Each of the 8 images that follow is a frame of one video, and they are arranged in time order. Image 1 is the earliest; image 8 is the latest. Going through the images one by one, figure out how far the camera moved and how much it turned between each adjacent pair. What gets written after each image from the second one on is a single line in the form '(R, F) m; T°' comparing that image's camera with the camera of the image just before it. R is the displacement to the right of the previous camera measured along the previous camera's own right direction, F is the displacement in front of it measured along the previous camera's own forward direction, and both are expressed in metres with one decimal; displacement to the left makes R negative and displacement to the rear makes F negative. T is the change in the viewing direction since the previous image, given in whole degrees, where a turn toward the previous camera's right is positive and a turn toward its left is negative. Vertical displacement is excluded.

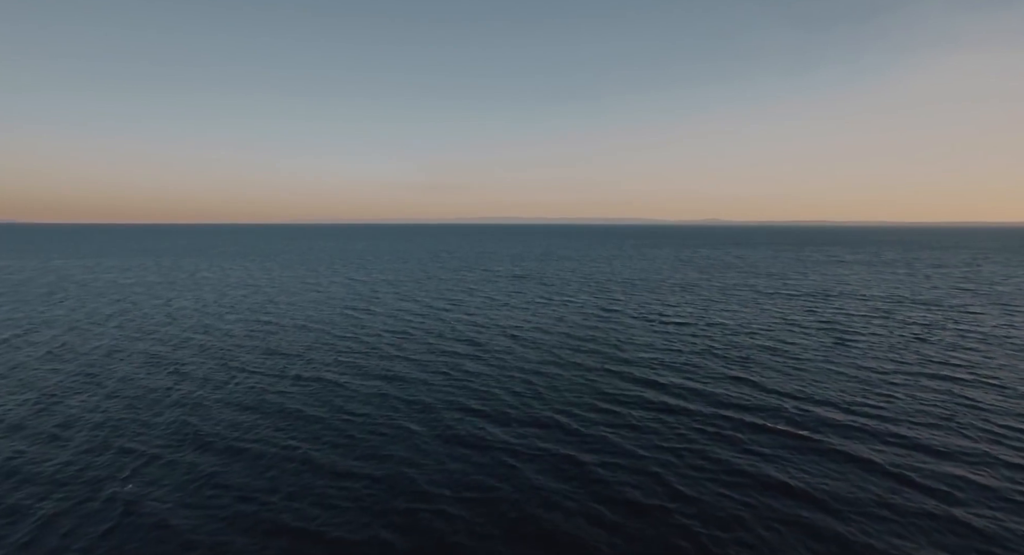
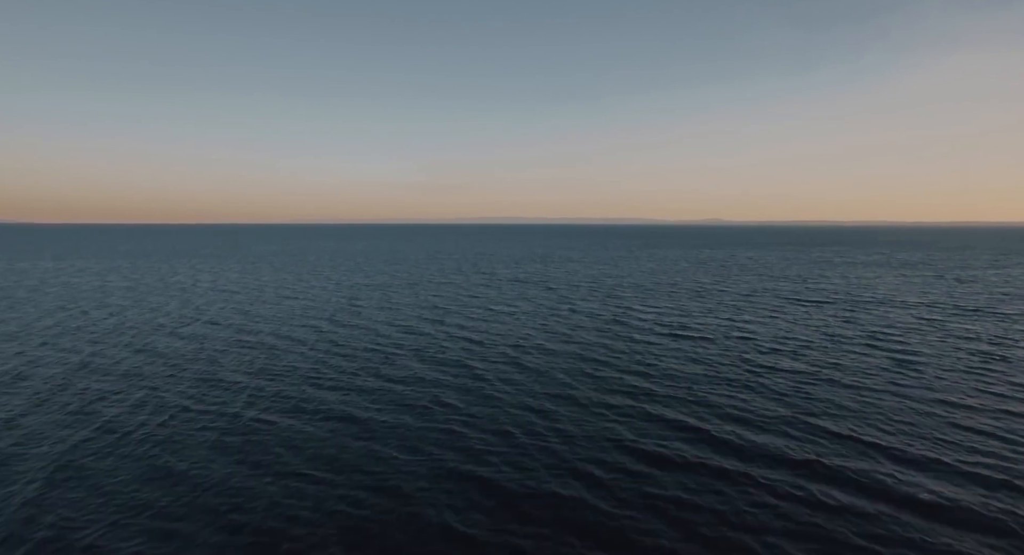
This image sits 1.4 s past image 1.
(0.0, +6.0) m; 0°
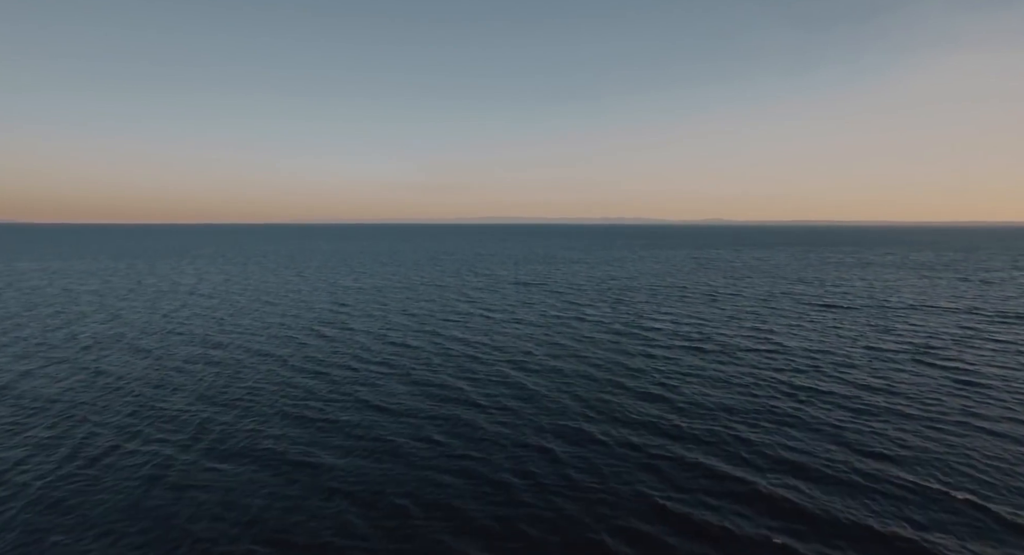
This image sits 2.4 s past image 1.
(-0.2, +4.3) m; 0°
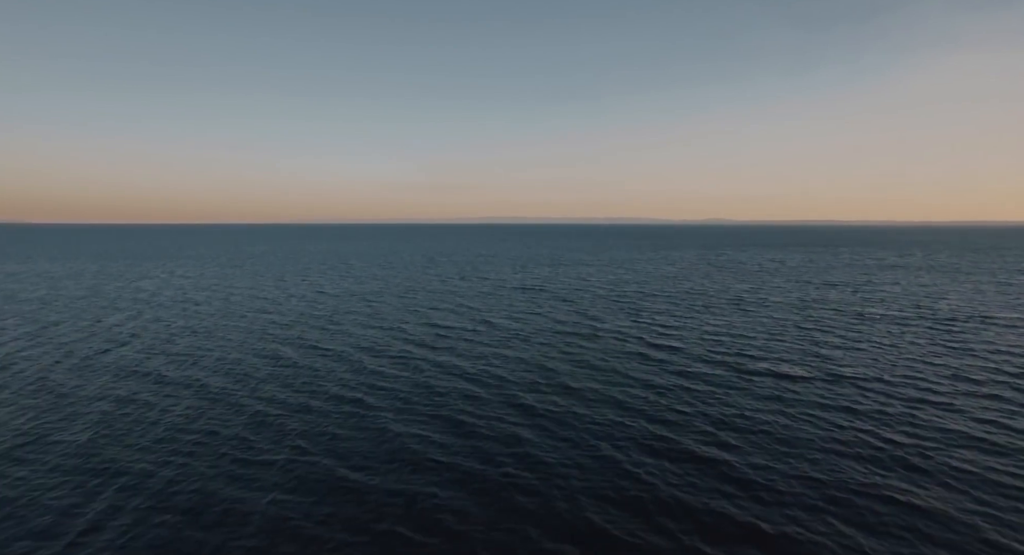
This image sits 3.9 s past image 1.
(-1.1, +5.8) m; 0°
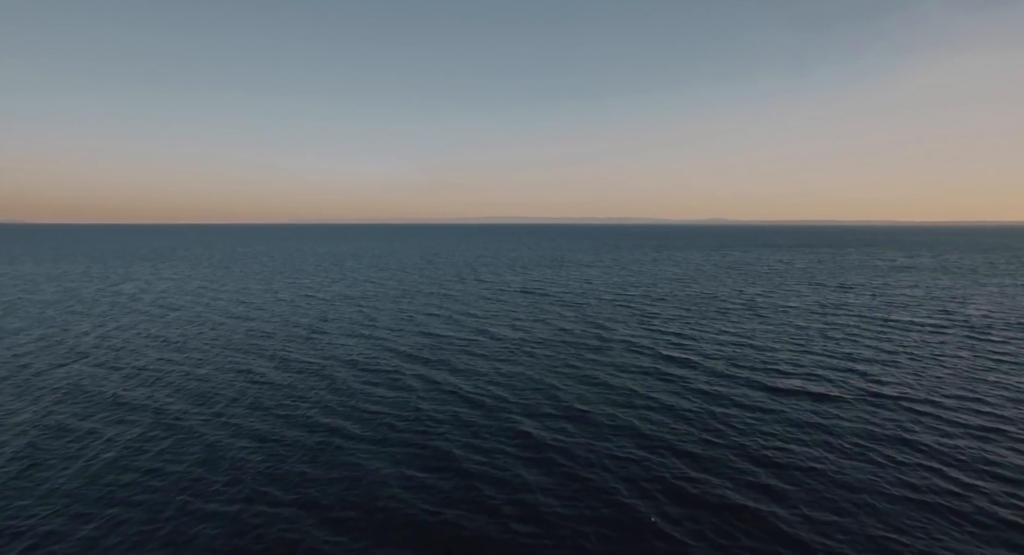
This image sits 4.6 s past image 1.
(-0.1, +3.5) m; 0°
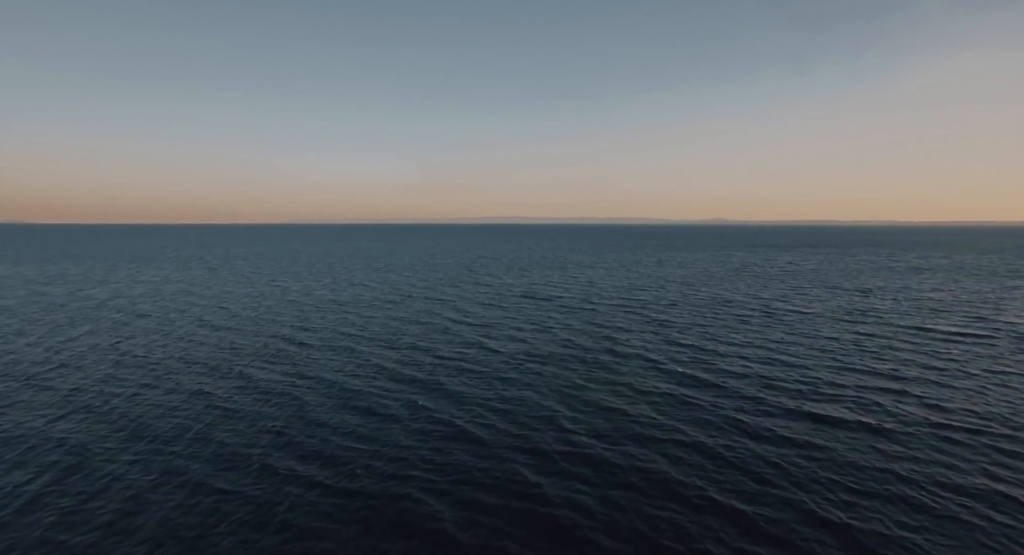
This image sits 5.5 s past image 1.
(-0.2, +4.2) m; 0°
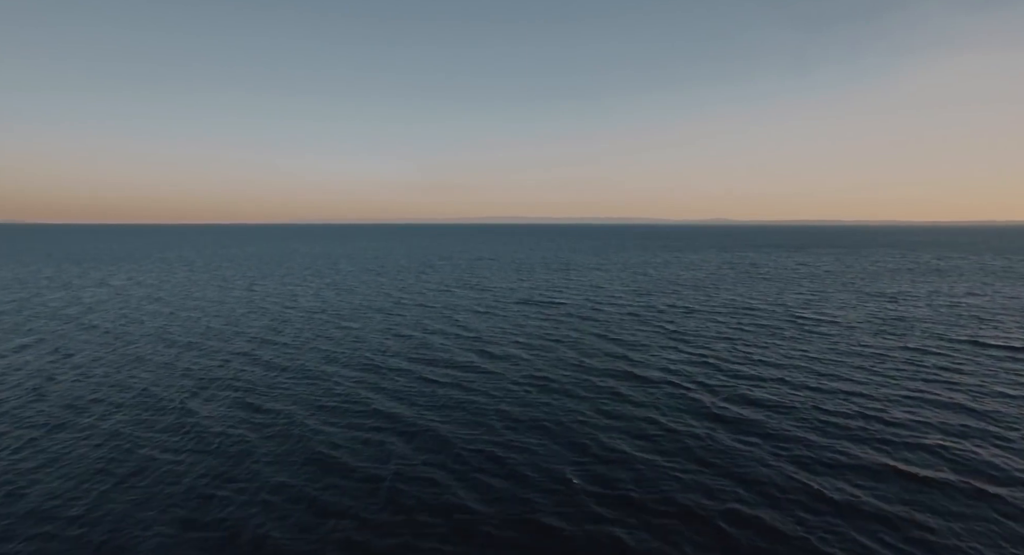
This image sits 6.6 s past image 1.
(-0.1, +5.6) m; 0°
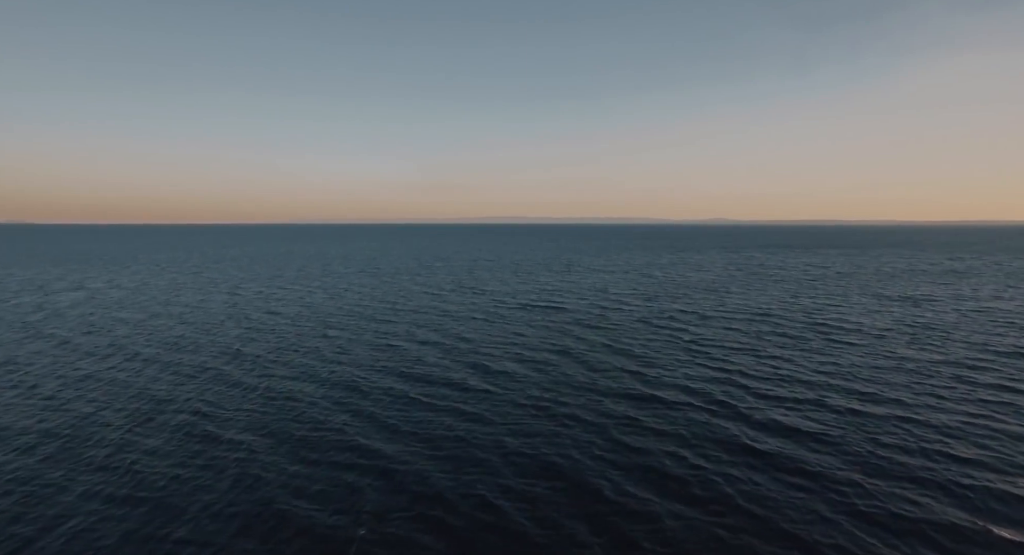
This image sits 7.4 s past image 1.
(-0.1, +4.0) m; 0°
